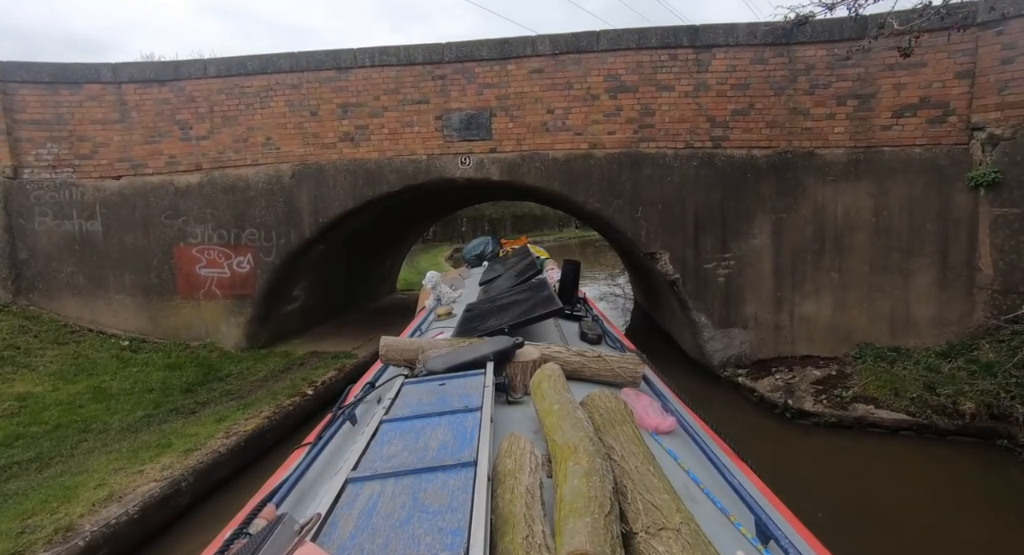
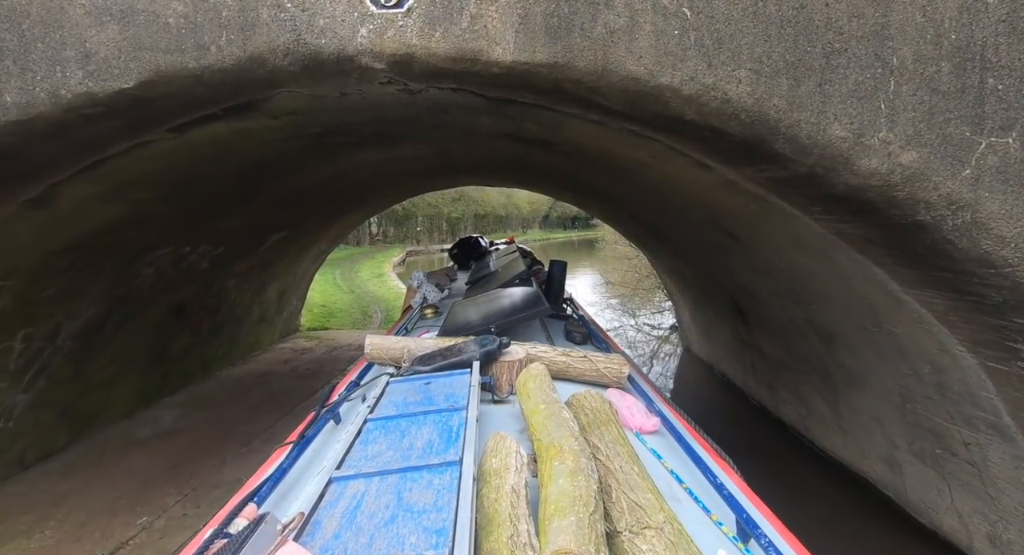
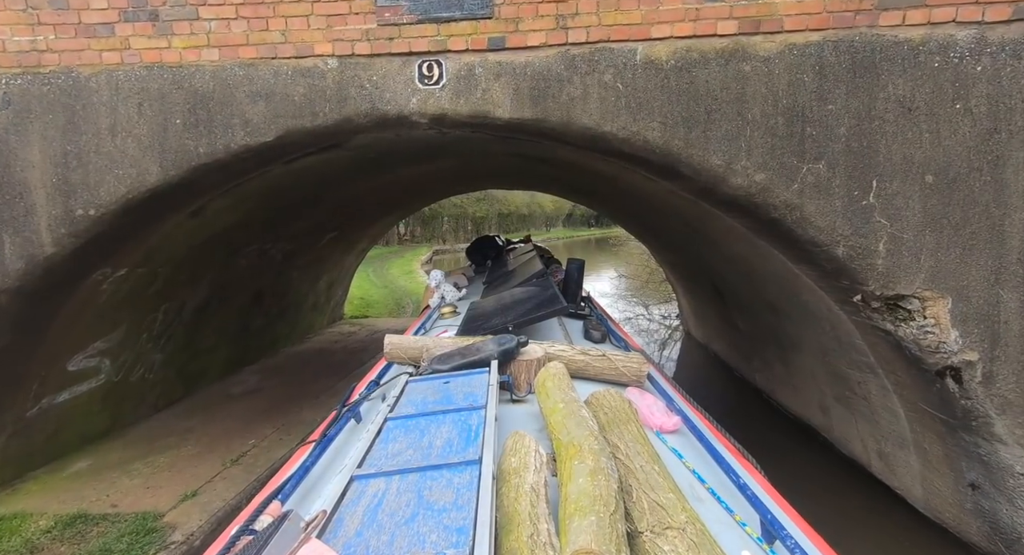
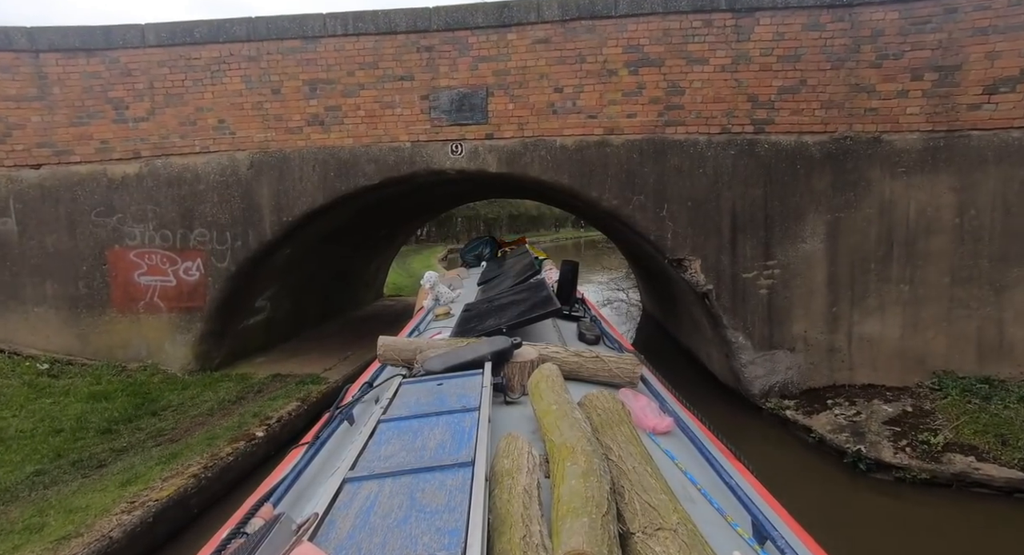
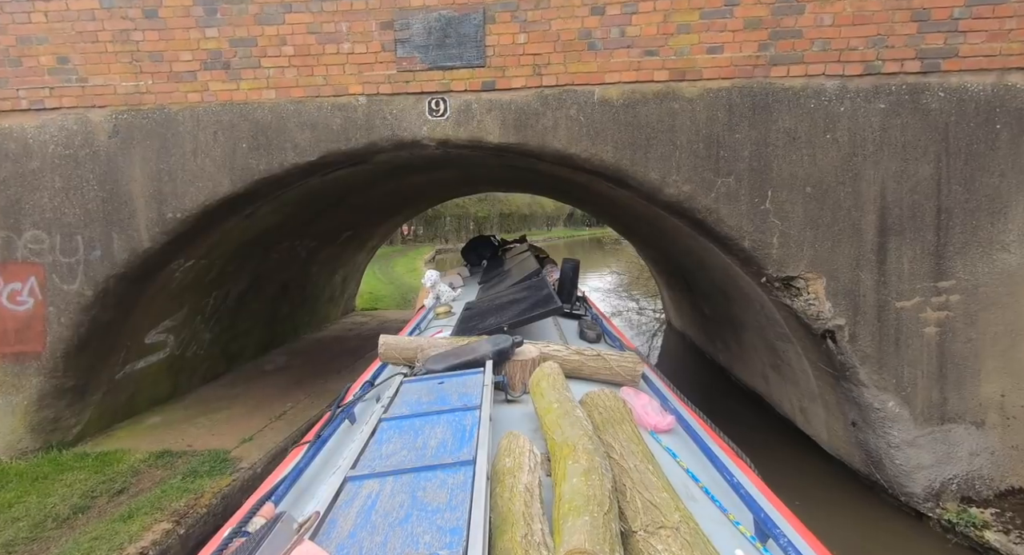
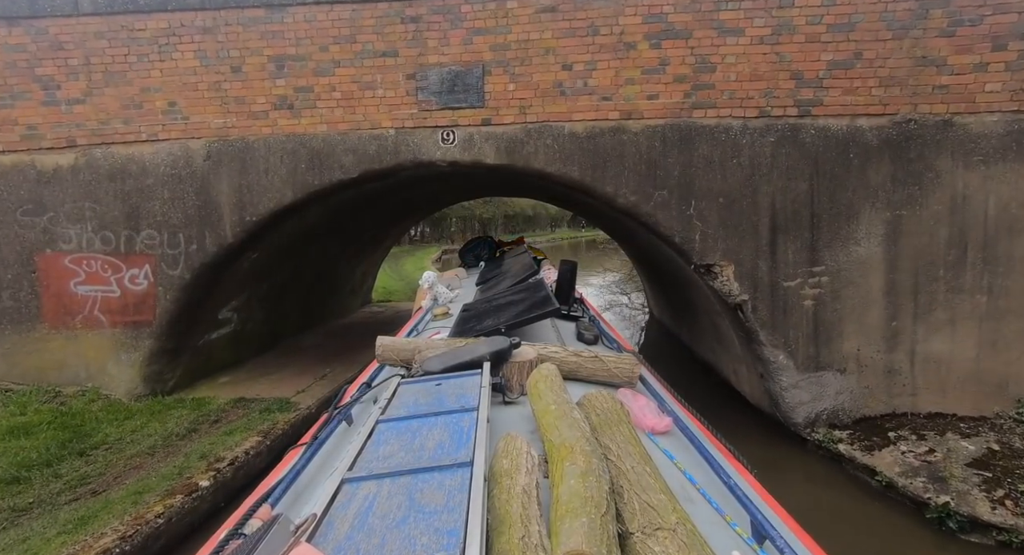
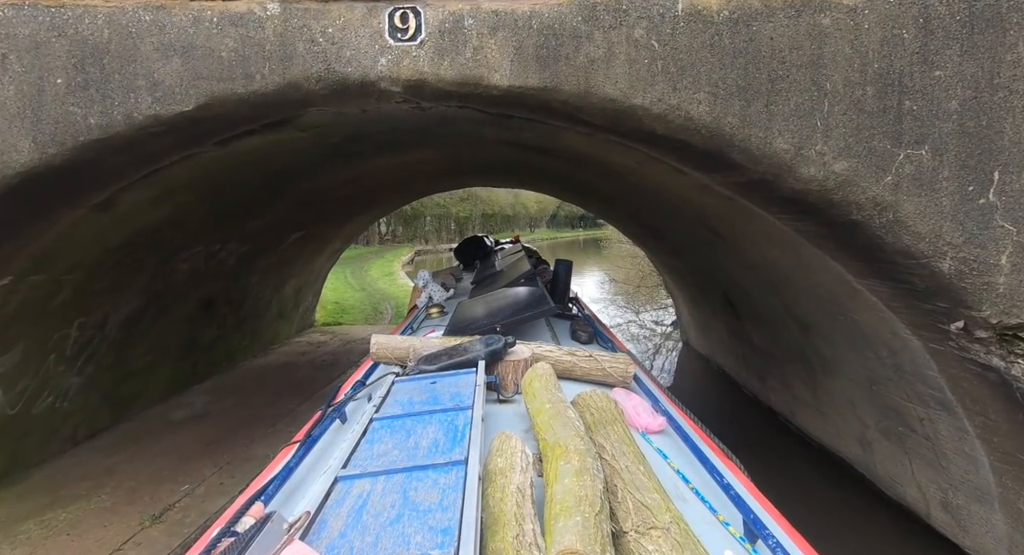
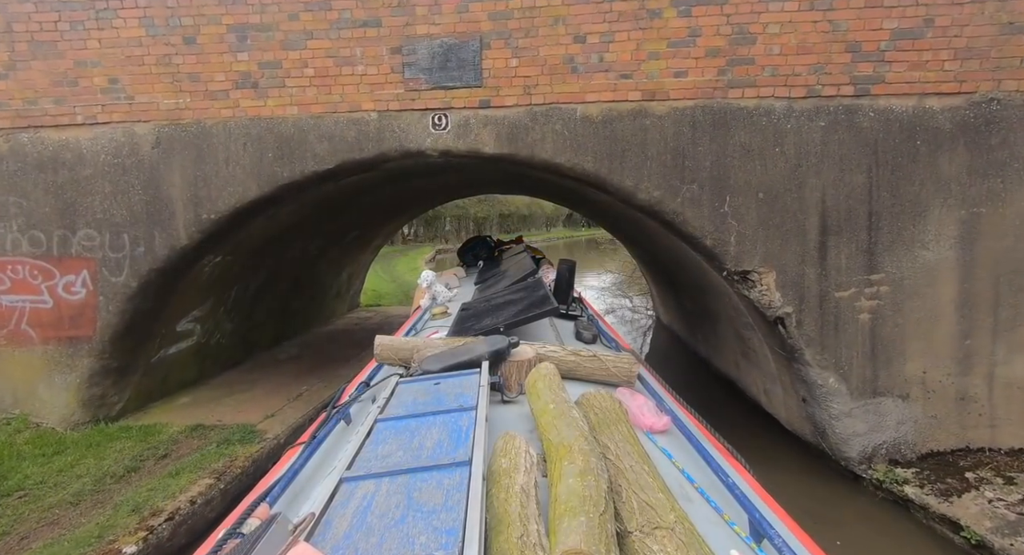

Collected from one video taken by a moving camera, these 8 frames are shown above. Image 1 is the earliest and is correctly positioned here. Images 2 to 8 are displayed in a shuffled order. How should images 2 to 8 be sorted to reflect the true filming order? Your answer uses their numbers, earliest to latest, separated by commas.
4, 6, 8, 5, 3, 7, 2
